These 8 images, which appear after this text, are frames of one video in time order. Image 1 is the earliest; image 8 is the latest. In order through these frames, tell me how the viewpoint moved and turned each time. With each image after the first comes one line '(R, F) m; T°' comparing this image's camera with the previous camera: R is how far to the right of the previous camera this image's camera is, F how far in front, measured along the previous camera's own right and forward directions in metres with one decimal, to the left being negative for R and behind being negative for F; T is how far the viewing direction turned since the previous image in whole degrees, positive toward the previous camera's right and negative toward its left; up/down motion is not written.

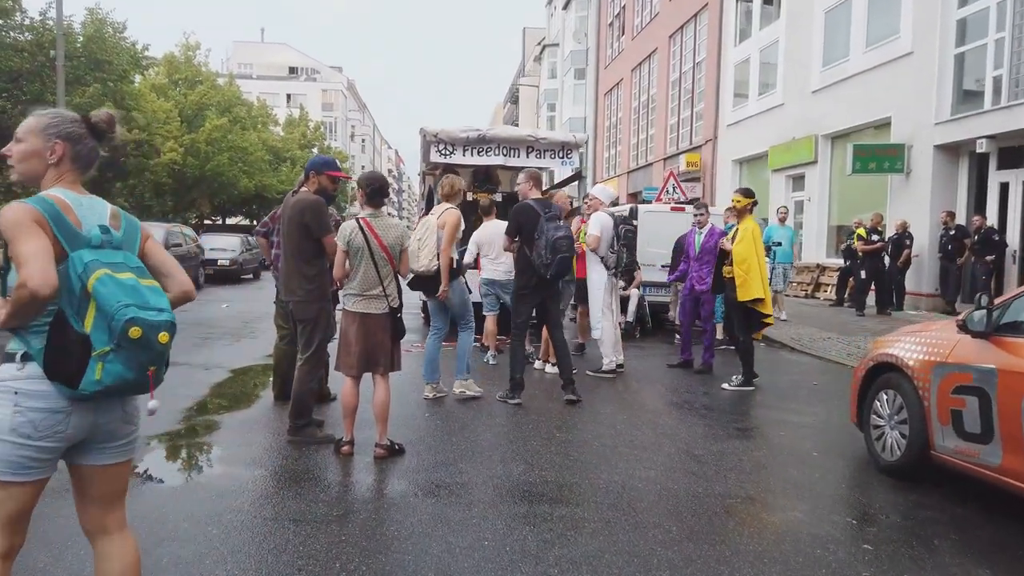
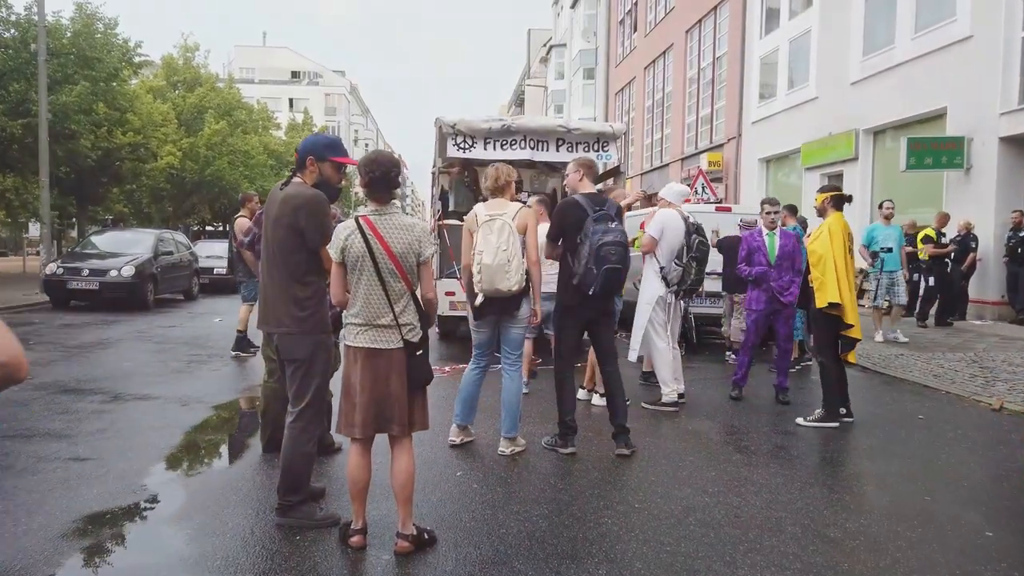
(-0.3, +1.4) m; 0°
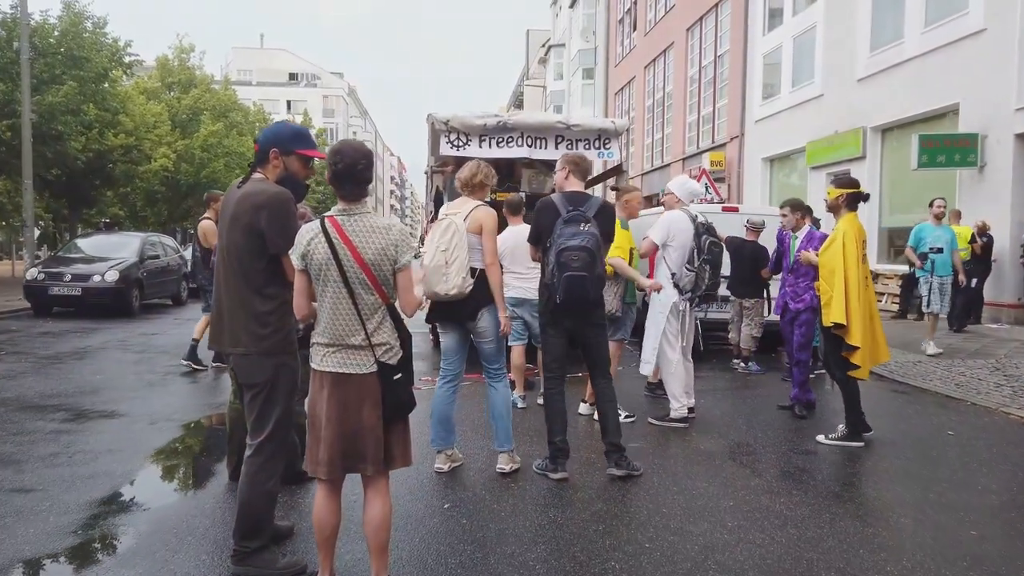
(0.0, +0.5) m; 0°
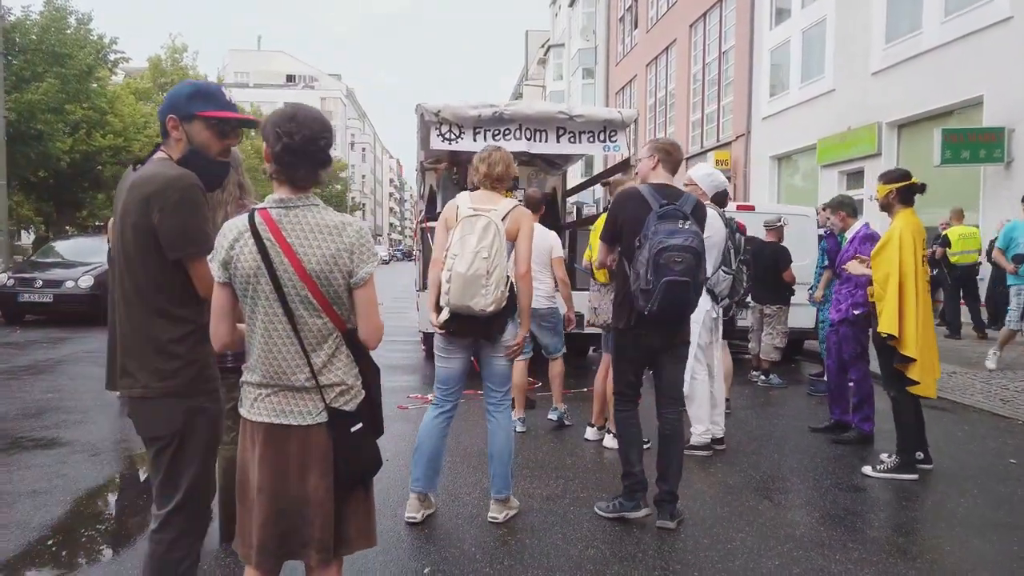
(0.0, +0.8) m; 0°
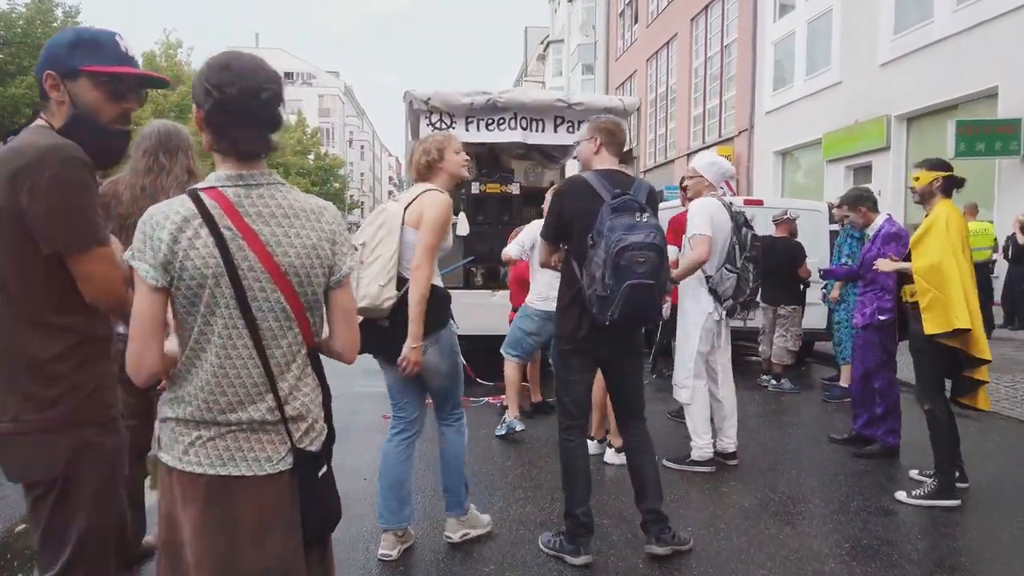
(+0.1, +0.5) m; 0°
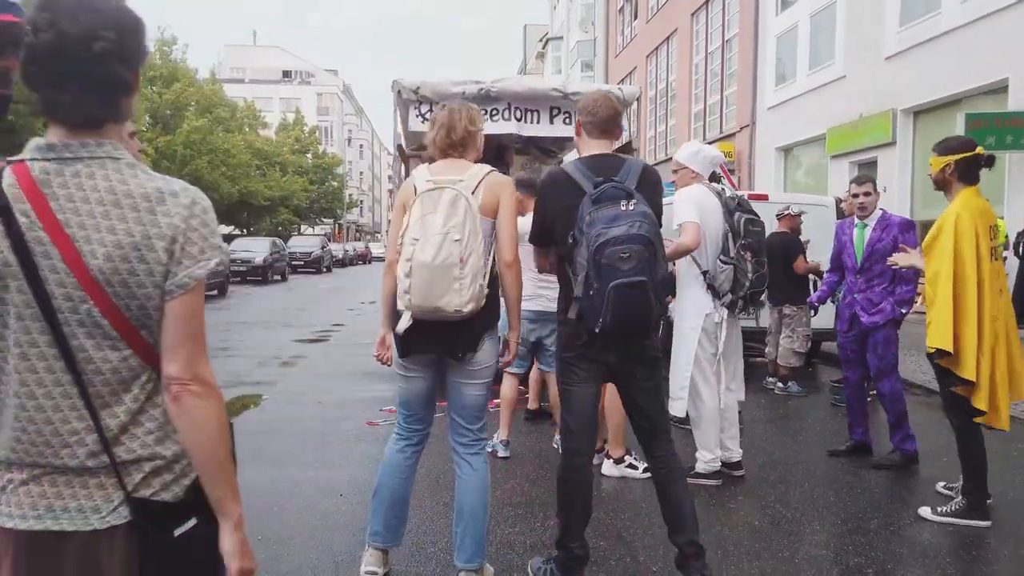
(+0.1, +0.4) m; 0°
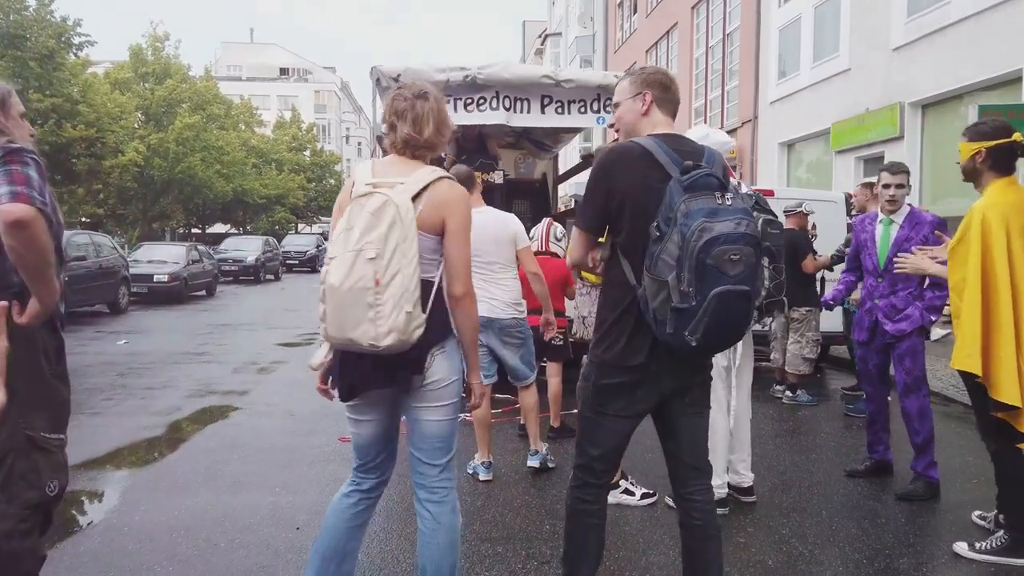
(+0.1, +0.5) m; 0°
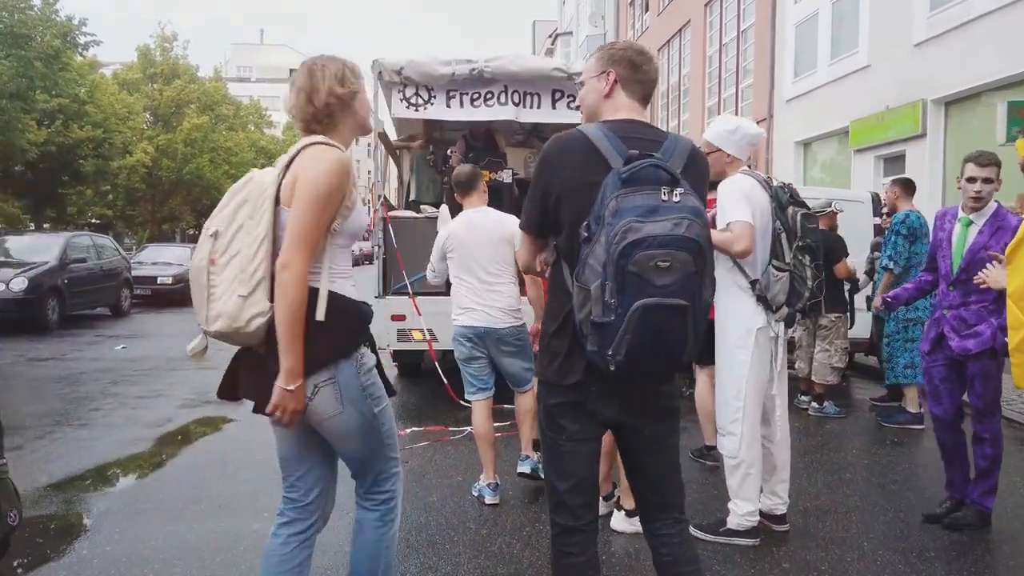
(0.0, +0.4) m; -1°
